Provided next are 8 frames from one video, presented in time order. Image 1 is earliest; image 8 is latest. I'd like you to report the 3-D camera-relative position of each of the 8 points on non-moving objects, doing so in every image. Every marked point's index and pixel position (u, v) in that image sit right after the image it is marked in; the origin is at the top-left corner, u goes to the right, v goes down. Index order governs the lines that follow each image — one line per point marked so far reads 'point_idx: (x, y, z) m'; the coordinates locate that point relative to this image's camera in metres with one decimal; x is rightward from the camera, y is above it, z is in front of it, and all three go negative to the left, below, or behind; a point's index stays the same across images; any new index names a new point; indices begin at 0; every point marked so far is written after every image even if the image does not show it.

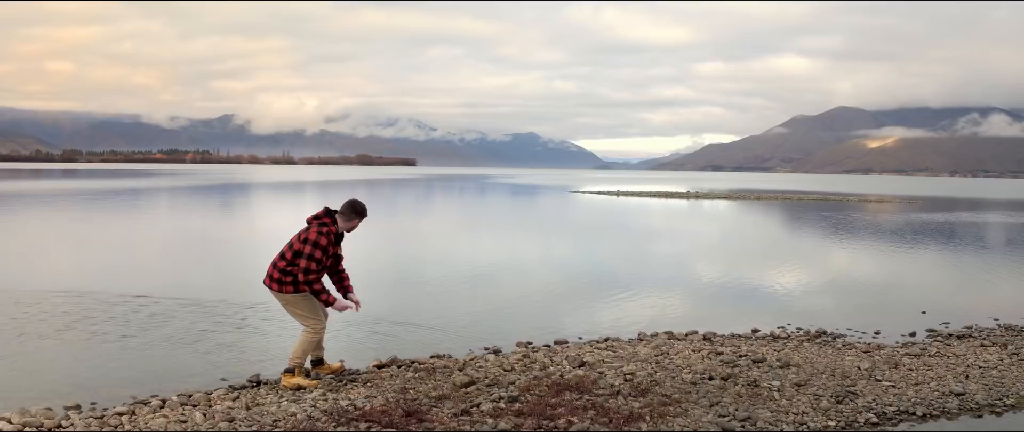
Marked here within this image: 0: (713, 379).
0: (+2.0, -1.7, +7.2) m
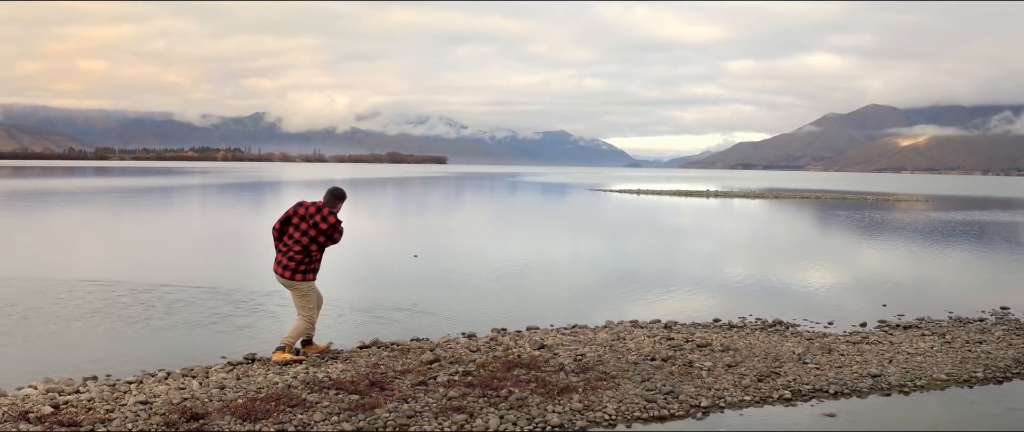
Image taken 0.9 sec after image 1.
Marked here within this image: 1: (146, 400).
0: (+1.6, -1.6, +8.0) m
1: (-3.4, -1.7, +6.6) m
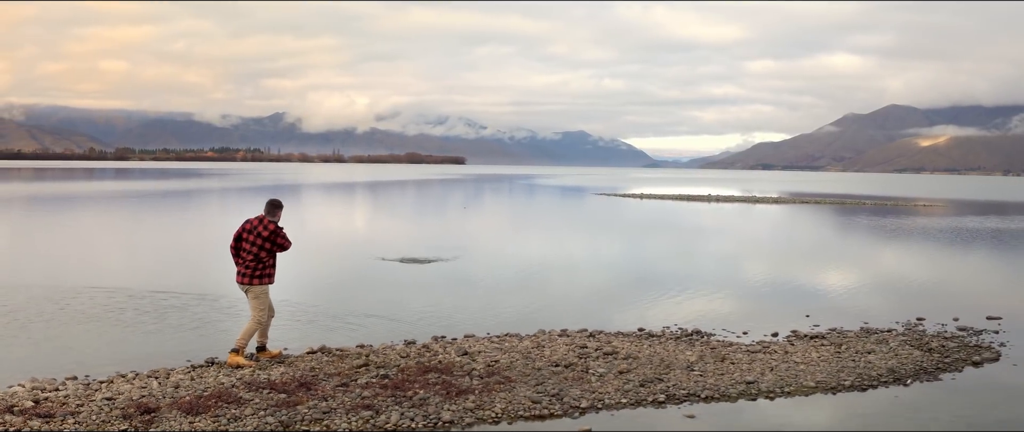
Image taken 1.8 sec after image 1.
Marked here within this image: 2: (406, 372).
0: (+0.6, -2.0, +9.1) m
1: (-4.5, -2.0, +7.8) m
2: (-1.3, -1.9, +8.6) m
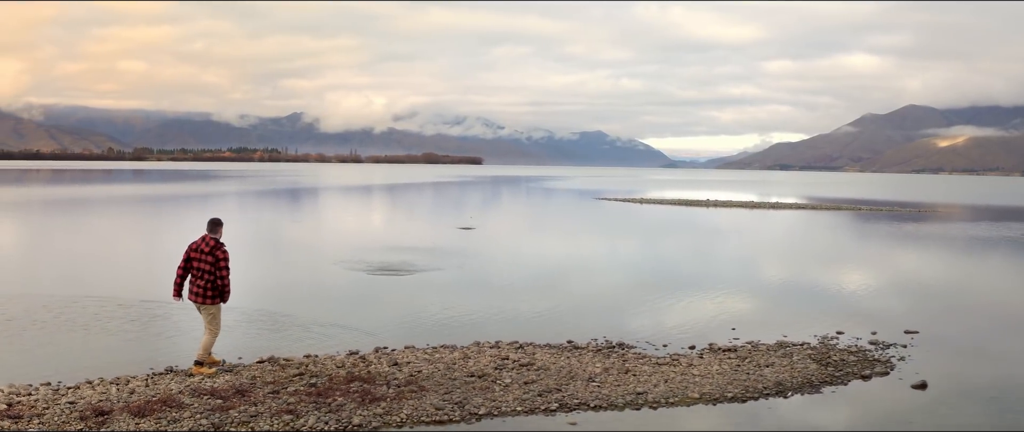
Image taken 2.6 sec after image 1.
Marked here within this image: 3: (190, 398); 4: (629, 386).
0: (-0.6, -2.4, +10.3) m
1: (-5.7, -2.4, +9.1) m
2: (-2.5, -2.3, +9.8) m
3: (-4.1, -2.3, +9.0) m
4: (+1.7, -2.5, +10.2) m
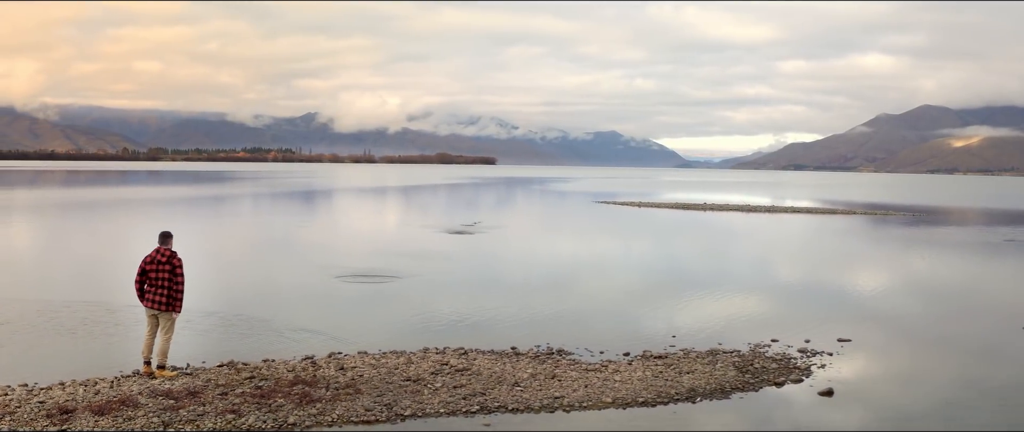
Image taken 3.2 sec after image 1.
0: (-1.7, -2.7, +11.3) m
1: (-6.8, -2.7, +10.1) m
2: (-3.6, -2.6, +10.8) m
3: (-5.2, -2.6, +10.0) m
4: (+0.6, -2.8, +11.1) m
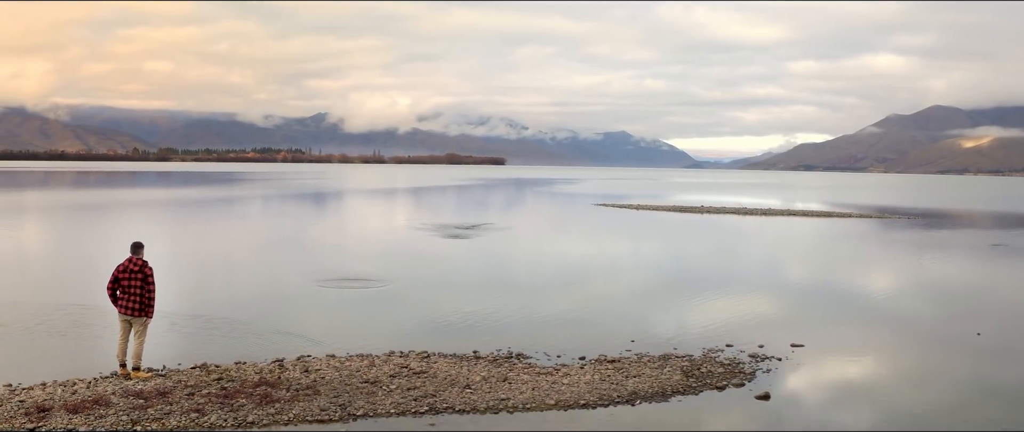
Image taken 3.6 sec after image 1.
0: (-2.5, -2.9, +12.0) m
1: (-7.6, -2.9, +10.9) m
2: (-4.5, -2.8, +11.6) m
3: (-6.1, -2.8, +10.8) m
4: (-0.2, -3.0, +11.9) m
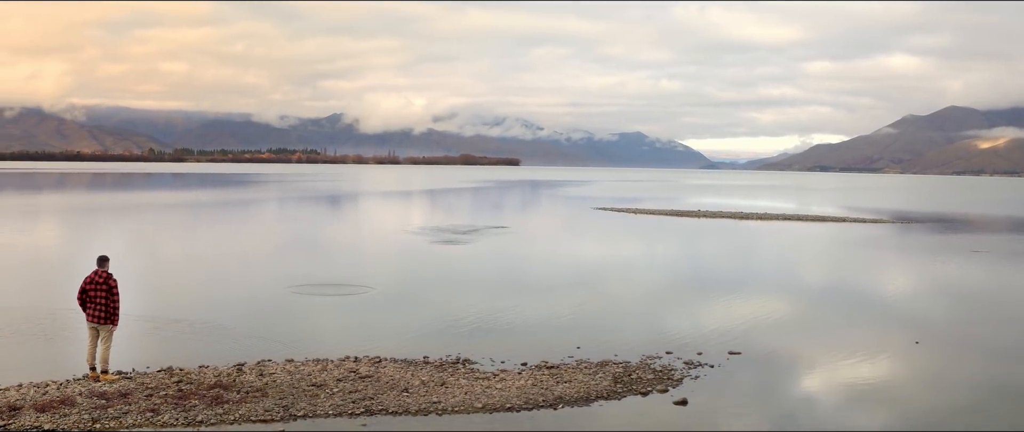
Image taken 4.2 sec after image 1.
0: (-3.8, -3.2, +13.1) m
1: (-8.9, -3.2, +12.1) m
2: (-5.7, -3.1, +12.7) m
3: (-7.3, -3.1, +12.0) m
4: (-1.5, -3.3, +12.9) m
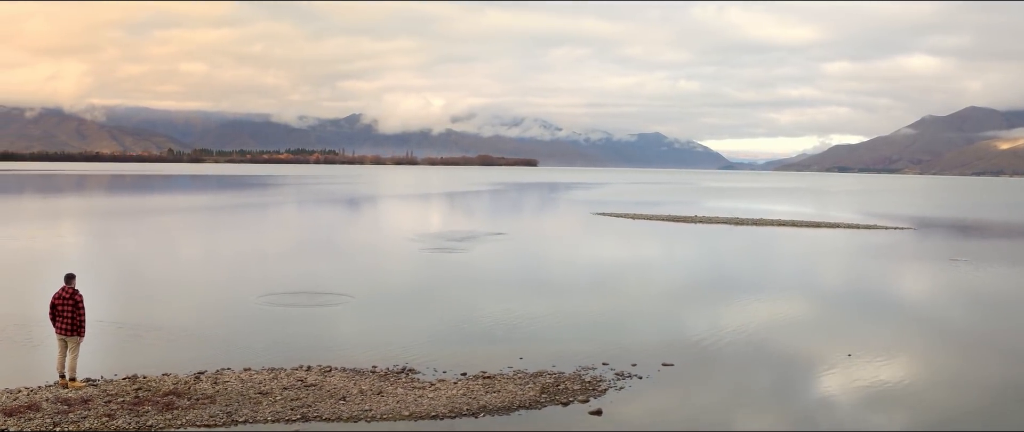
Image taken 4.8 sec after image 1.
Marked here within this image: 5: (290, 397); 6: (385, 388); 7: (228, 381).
0: (-5.2, -3.7, +14.4) m
1: (-10.4, -3.6, +13.5) m
2: (-7.2, -3.6, +14.1) m
3: (-8.8, -3.6, +13.3) m
4: (-2.9, -3.8, +14.2) m
5: (-4.5, -3.7, +14.3) m
6: (-2.7, -3.7, +15.2) m
7: (-6.1, -3.6, +15.1) m
